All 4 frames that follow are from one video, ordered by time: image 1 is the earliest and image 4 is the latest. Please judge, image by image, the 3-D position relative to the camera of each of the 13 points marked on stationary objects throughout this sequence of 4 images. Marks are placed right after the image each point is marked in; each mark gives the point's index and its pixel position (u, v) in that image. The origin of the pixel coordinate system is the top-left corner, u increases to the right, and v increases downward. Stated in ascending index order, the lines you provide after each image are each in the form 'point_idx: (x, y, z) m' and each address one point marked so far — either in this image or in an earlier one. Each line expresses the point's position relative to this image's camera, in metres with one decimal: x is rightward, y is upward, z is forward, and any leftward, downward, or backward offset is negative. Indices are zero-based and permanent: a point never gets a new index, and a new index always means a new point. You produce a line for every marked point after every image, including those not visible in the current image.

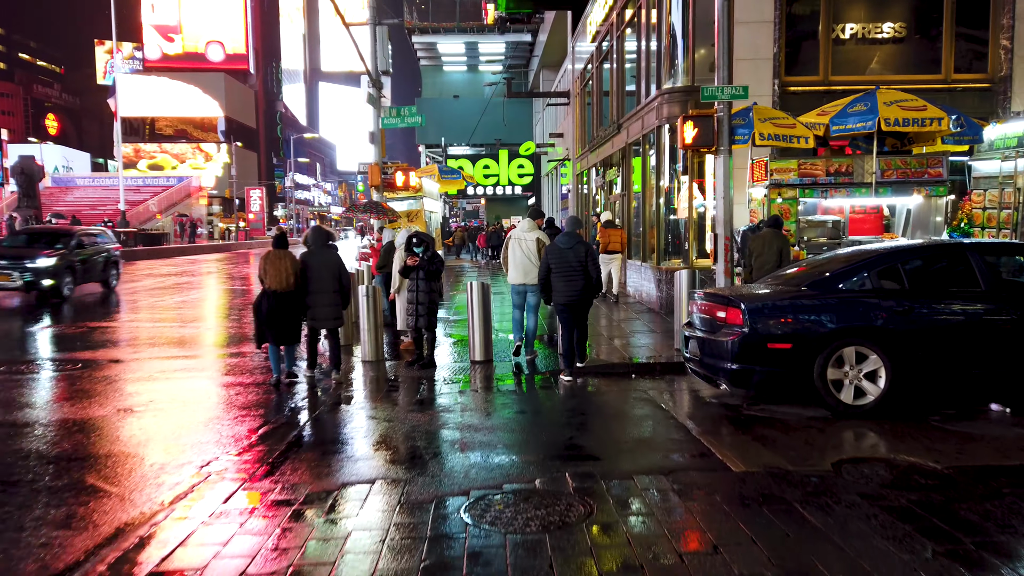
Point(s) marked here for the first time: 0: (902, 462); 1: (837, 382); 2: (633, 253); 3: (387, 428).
0: (+2.6, -1.2, +5.0) m
1: (+2.7, -0.8, +6.3) m
2: (+2.7, +0.8, +17.3) m
3: (-1.1, -1.2, +6.4) m
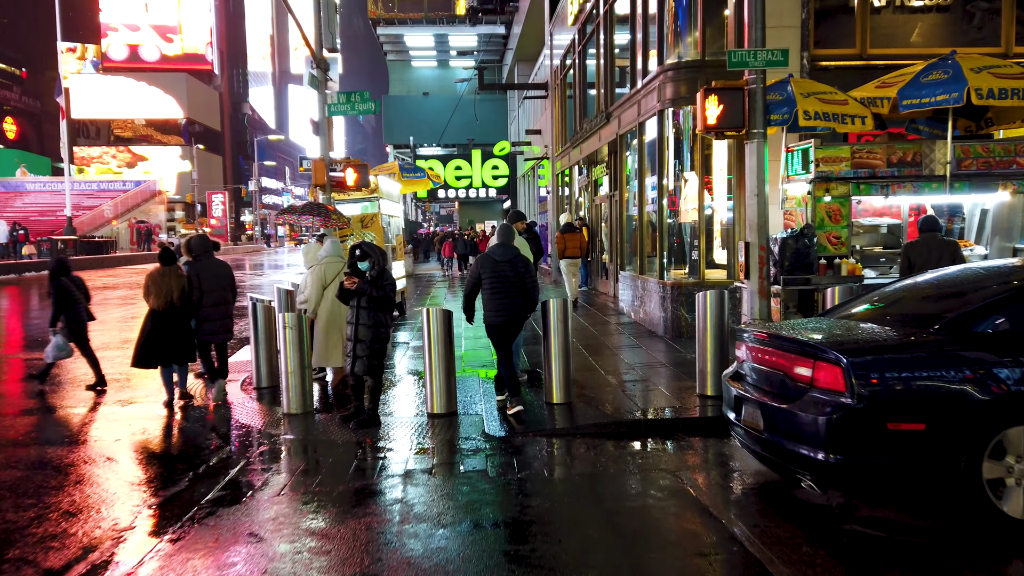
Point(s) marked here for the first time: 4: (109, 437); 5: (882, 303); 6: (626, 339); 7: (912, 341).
0: (+2.5, -1.4, +2.7) m
1: (+2.5, -1.0, +4.0) m
2: (+2.2, +0.5, +15.0) m
3: (-1.2, -1.5, +4.0) m
4: (-3.8, -1.4, +6.9) m
5: (+2.5, -0.1, +5.0) m
6: (+1.7, -0.7, +11.0) m
7: (+2.2, -0.3, +4.1) m
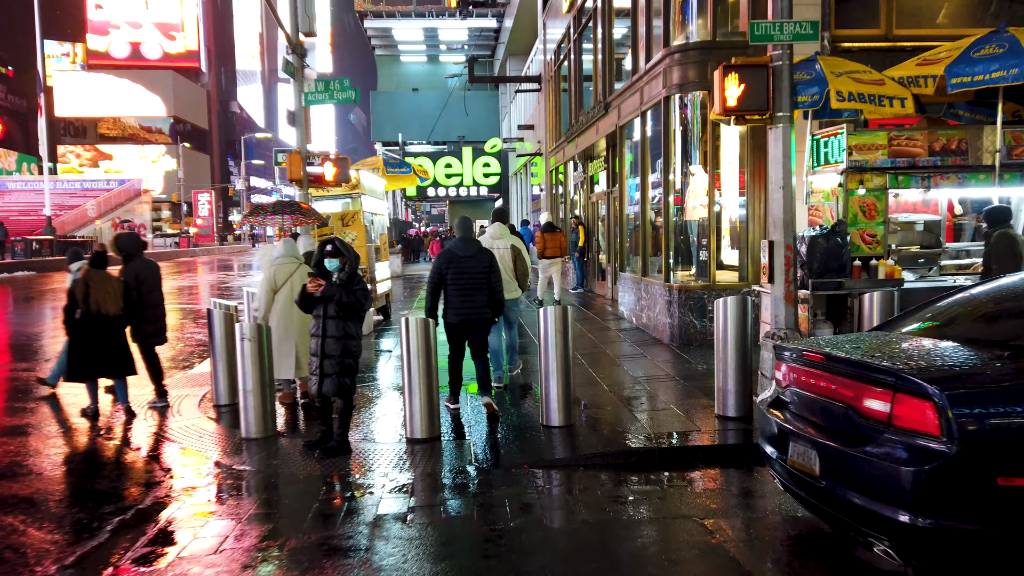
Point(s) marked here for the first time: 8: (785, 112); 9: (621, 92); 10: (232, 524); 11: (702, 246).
0: (+2.5, -1.4, +1.8) m
1: (+2.5, -1.1, +3.1) m
2: (+2.0, +0.5, +14.1) m
3: (-1.3, -1.5, +3.0) m
4: (-3.8, -1.4, +5.9) m
5: (+2.4, -0.1, +4.0) m
6: (+1.6, -0.8, +10.0) m
7: (+2.2, -0.3, +3.2) m
8: (+2.4, +1.5, +6.5) m
9: (+1.9, +3.4, +13.1) m
10: (-1.8, -1.5, +4.8) m
11: (+2.6, +0.6, +10.1) m
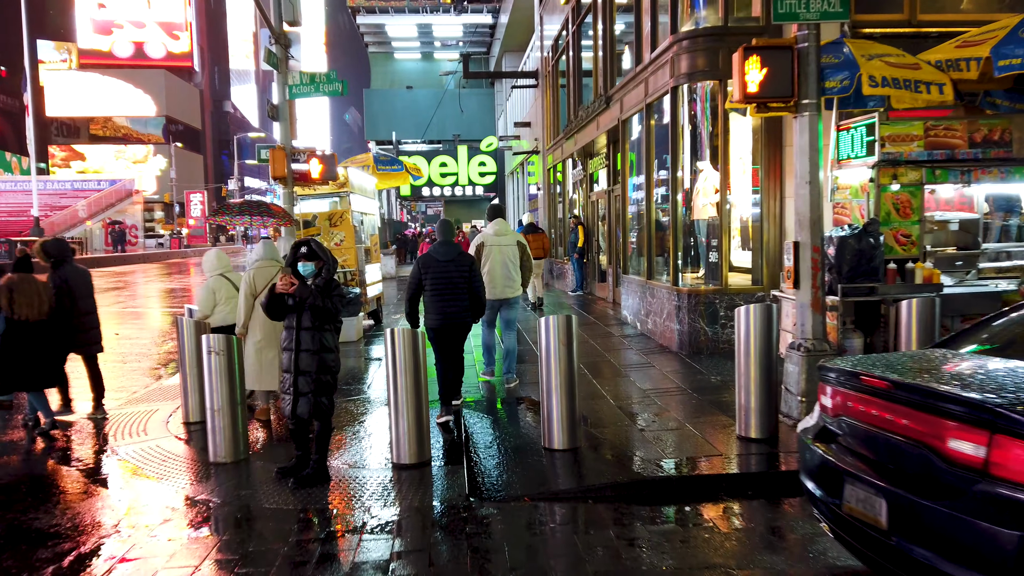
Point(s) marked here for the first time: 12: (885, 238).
0: (+2.5, -1.5, +1.2) m
1: (+2.5, -1.1, +2.4) m
2: (+2.0, +0.4, +13.4) m
3: (-1.3, -1.6, +2.4) m
4: (-3.8, -1.5, +5.2) m
5: (+2.4, -0.2, +3.4) m
6: (+1.5, -0.8, +9.4) m
7: (+2.2, -0.4, +2.5) m
8: (+2.4, +1.5, +5.9) m
9: (+1.8, +3.3, +12.5) m
10: (-1.8, -1.5, +4.1) m
11: (+2.5, +0.5, +9.5) m
12: (+3.9, +0.5, +8.0) m
